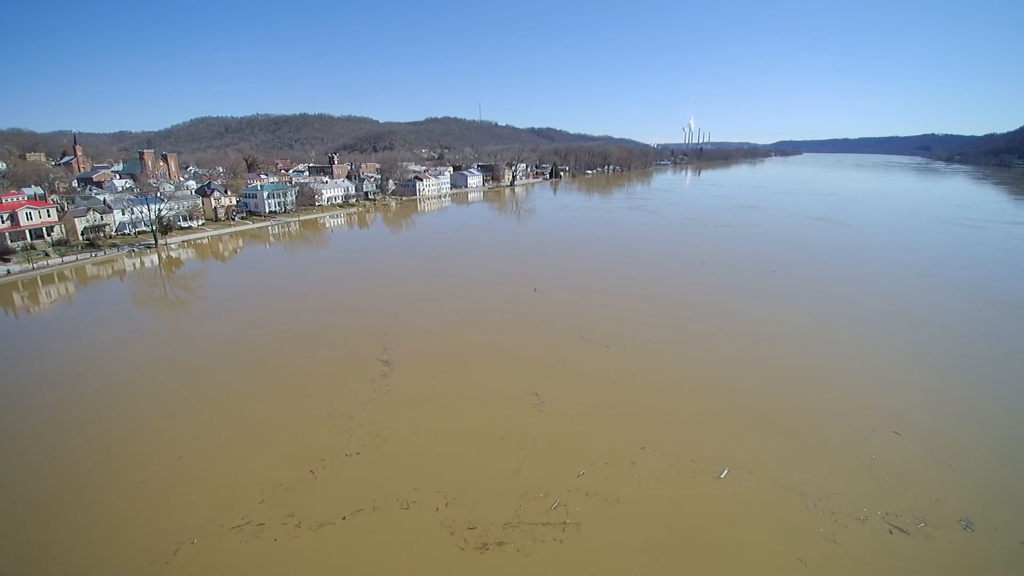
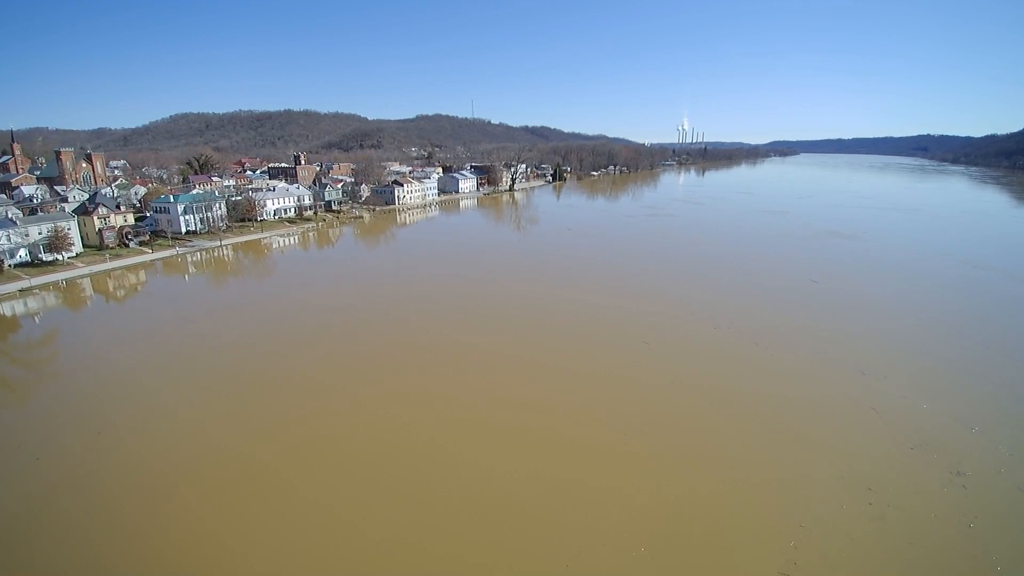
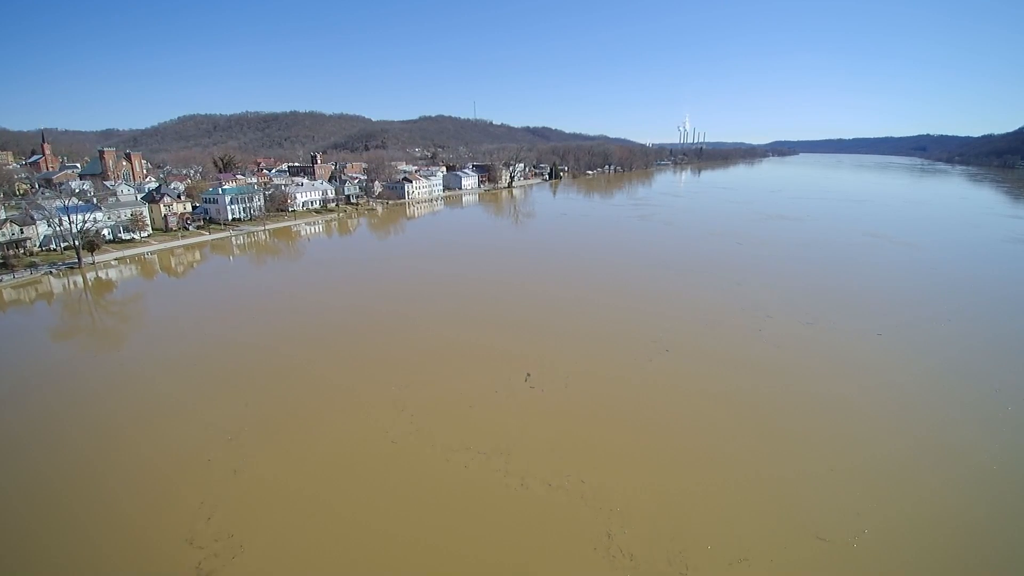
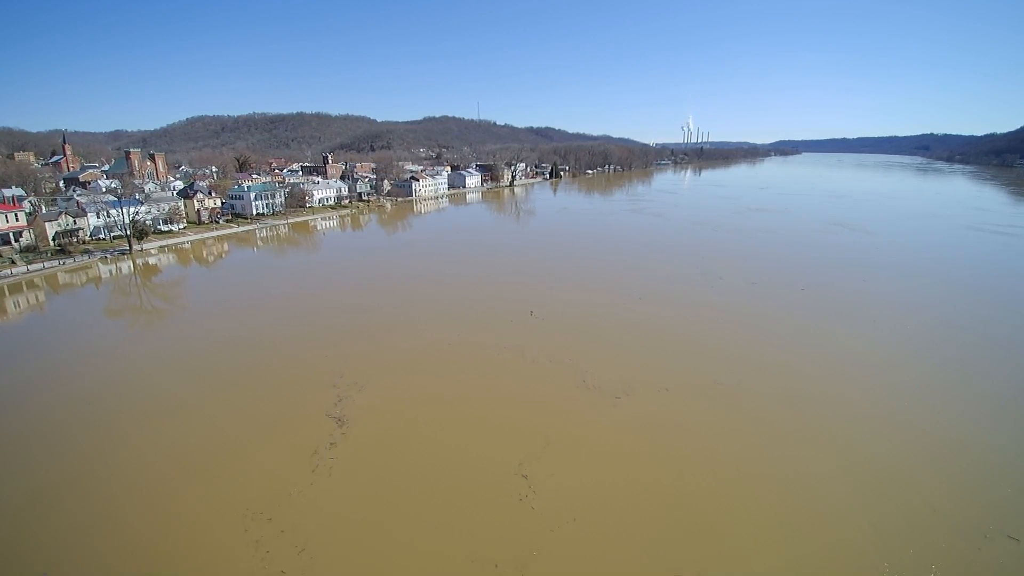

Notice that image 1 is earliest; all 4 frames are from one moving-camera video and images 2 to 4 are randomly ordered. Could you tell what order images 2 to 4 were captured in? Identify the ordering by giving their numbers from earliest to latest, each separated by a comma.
4, 3, 2
